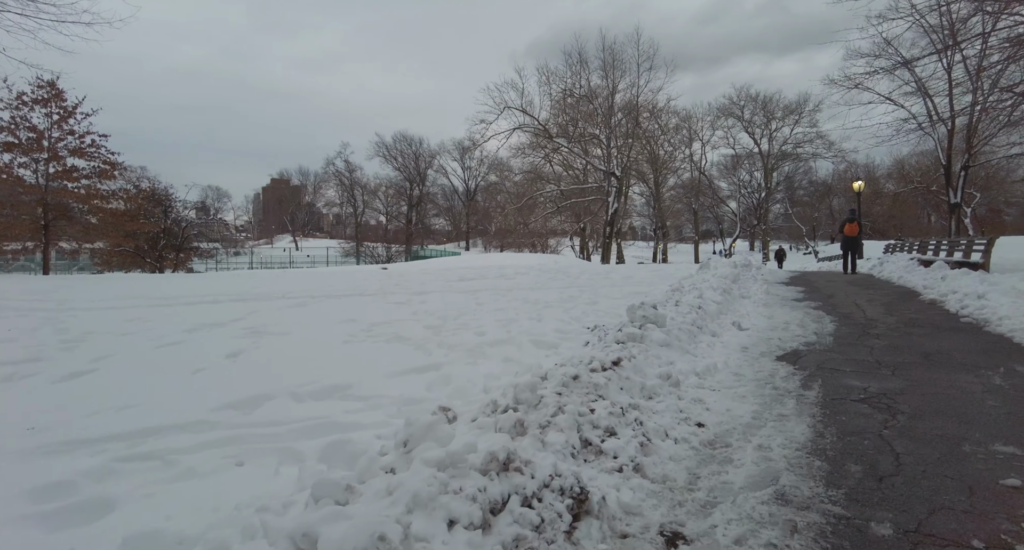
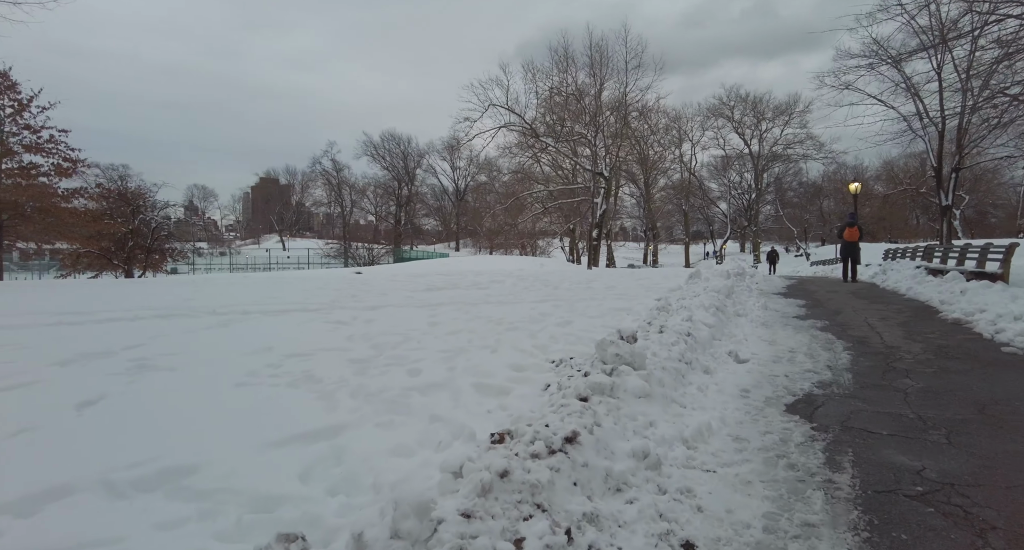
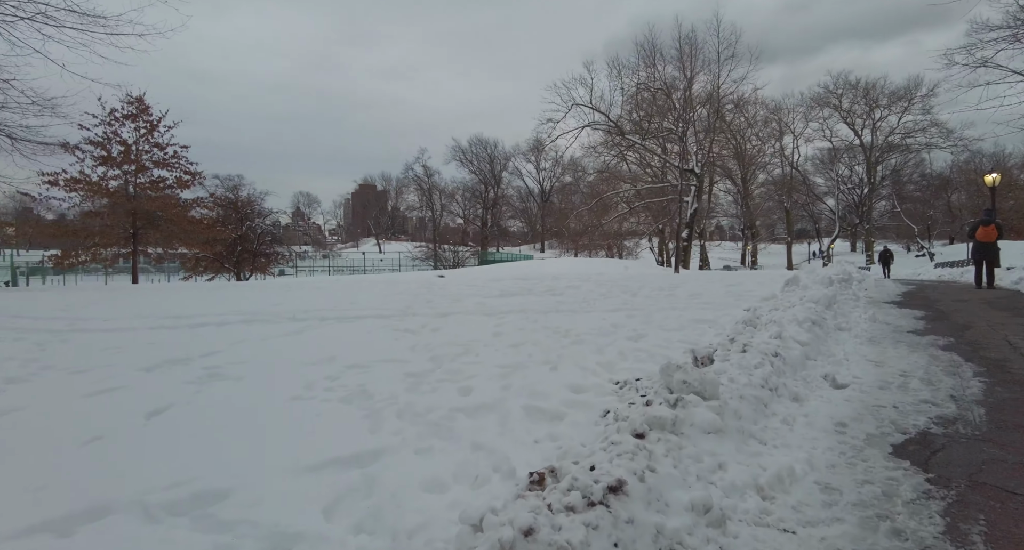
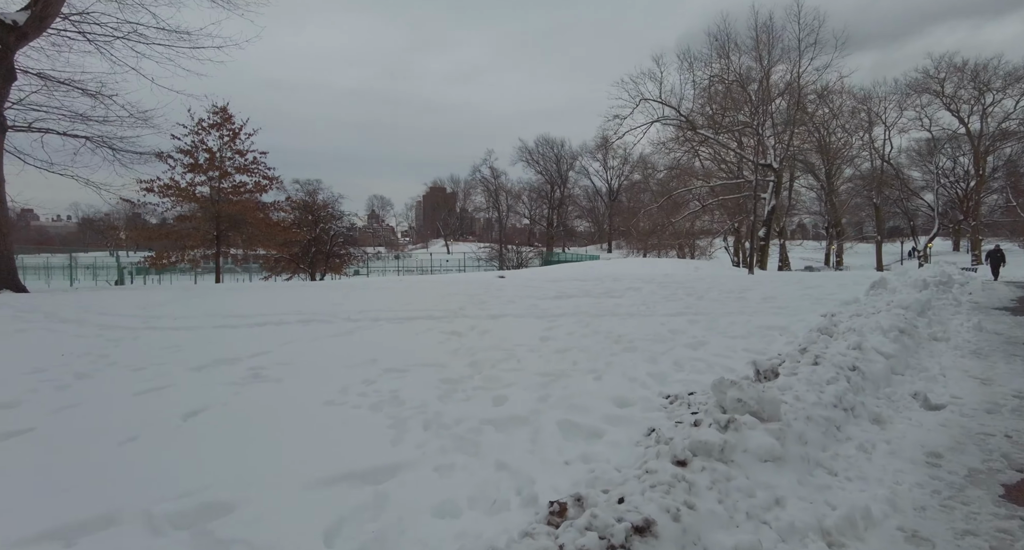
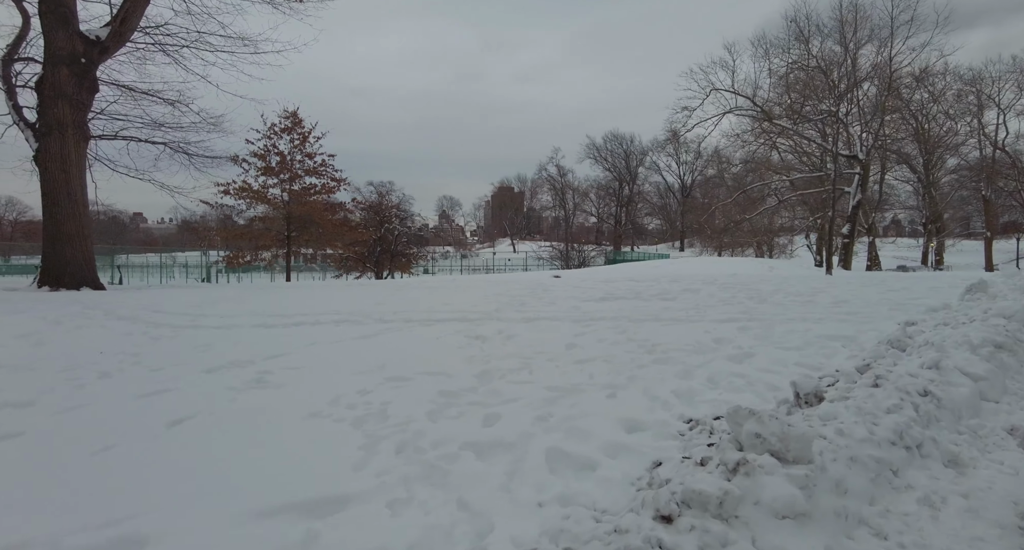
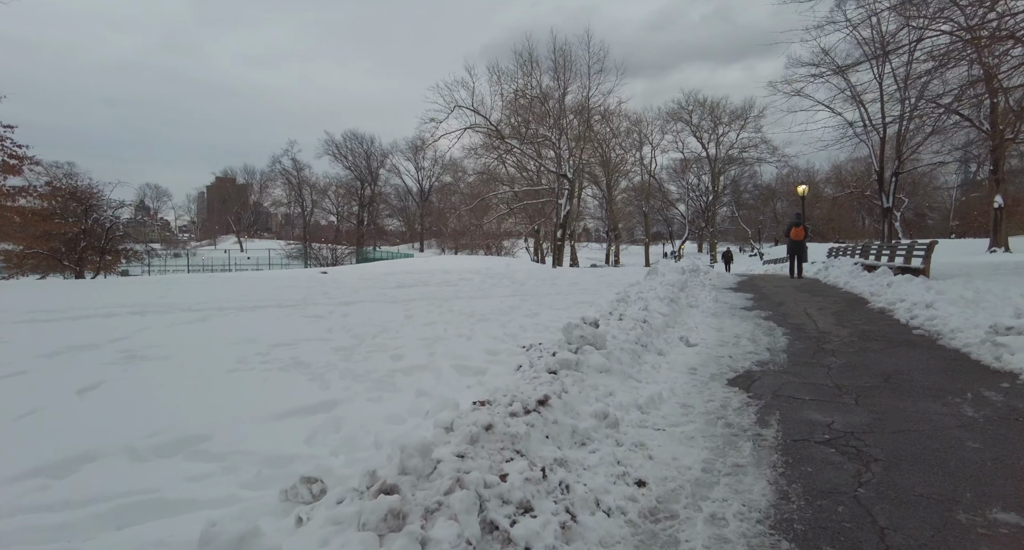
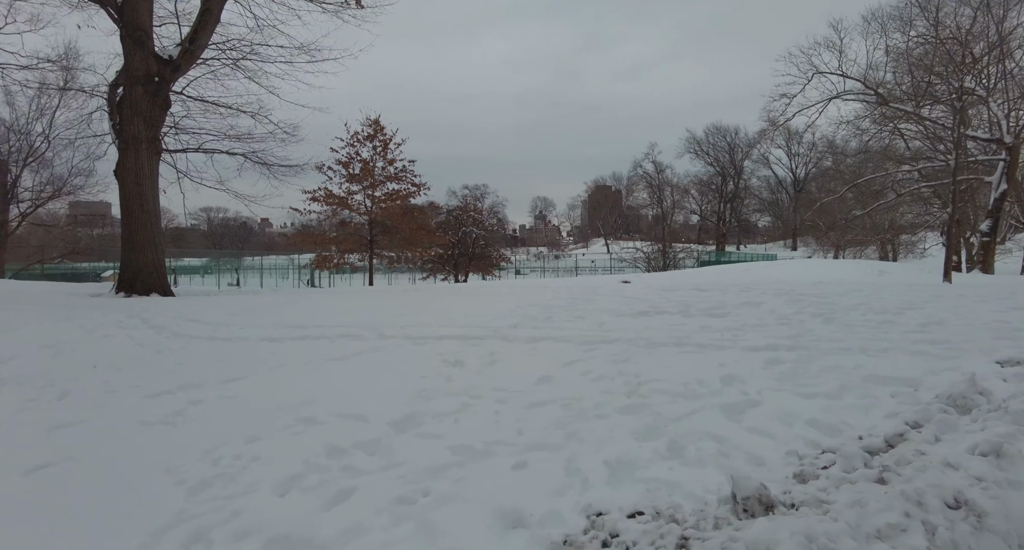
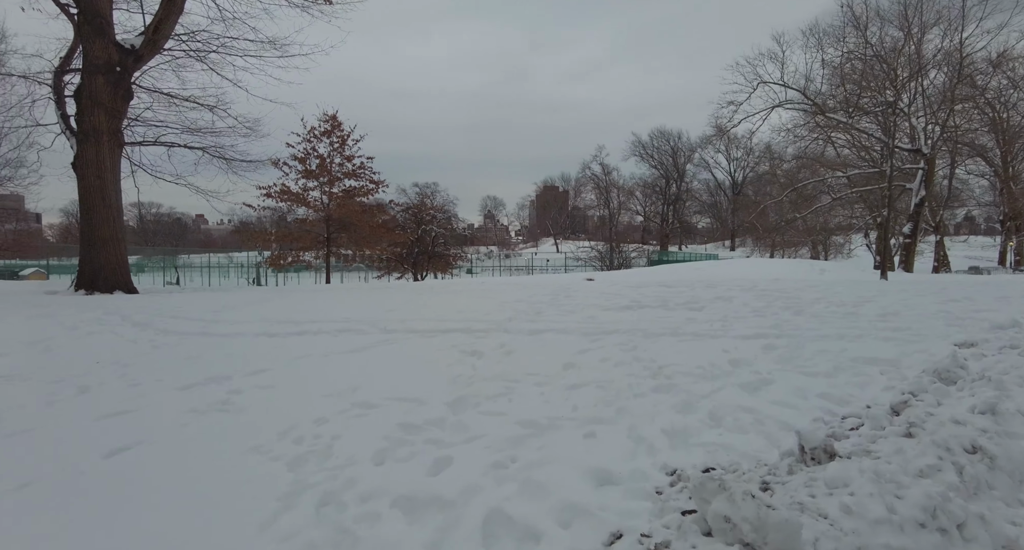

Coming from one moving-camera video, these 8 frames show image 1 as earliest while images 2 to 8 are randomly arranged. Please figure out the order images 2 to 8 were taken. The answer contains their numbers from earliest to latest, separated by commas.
6, 2, 3, 4, 5, 8, 7
